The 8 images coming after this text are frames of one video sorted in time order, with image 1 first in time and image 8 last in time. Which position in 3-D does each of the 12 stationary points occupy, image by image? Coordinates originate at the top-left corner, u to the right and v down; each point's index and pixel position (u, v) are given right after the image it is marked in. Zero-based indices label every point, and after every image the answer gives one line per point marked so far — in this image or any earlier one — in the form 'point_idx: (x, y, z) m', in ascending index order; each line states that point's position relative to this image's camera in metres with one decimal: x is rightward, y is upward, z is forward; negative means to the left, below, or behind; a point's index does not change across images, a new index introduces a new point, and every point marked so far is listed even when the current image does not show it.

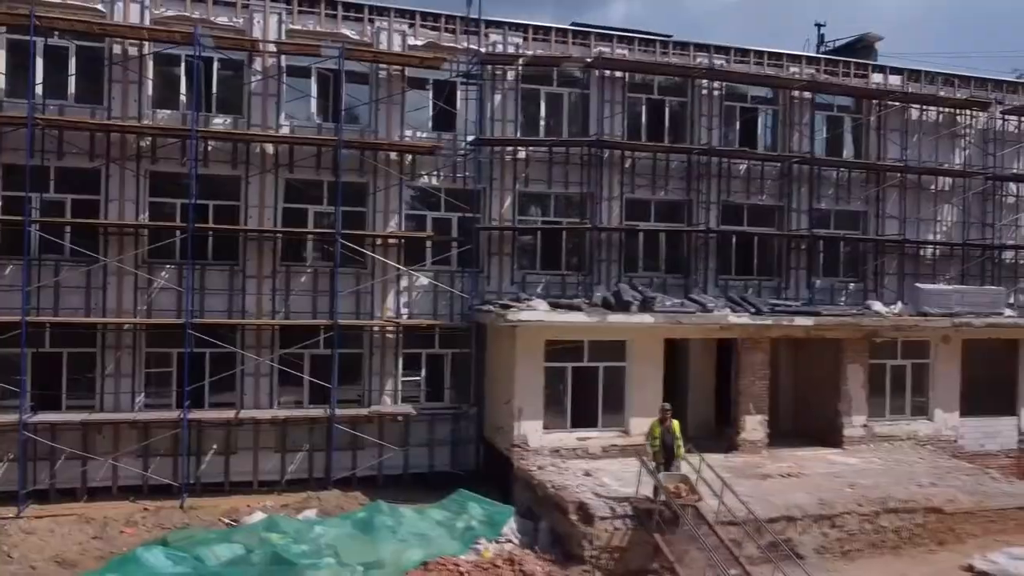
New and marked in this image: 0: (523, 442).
0: (+0.2, -2.8, +14.9) m
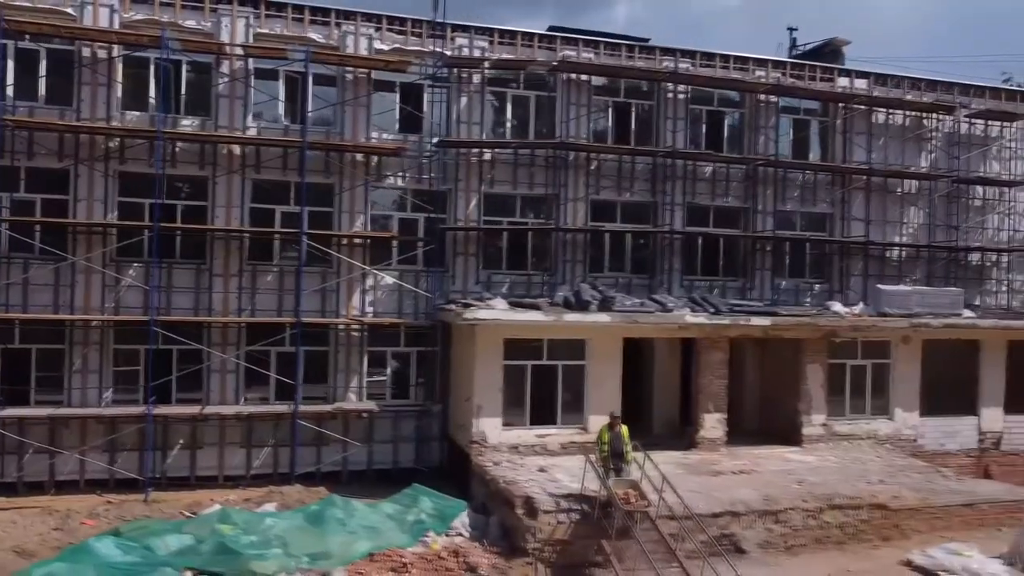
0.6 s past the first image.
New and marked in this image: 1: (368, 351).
0: (-0.6, -2.8, +15.2) m
1: (-2.9, -1.3, +16.8) m
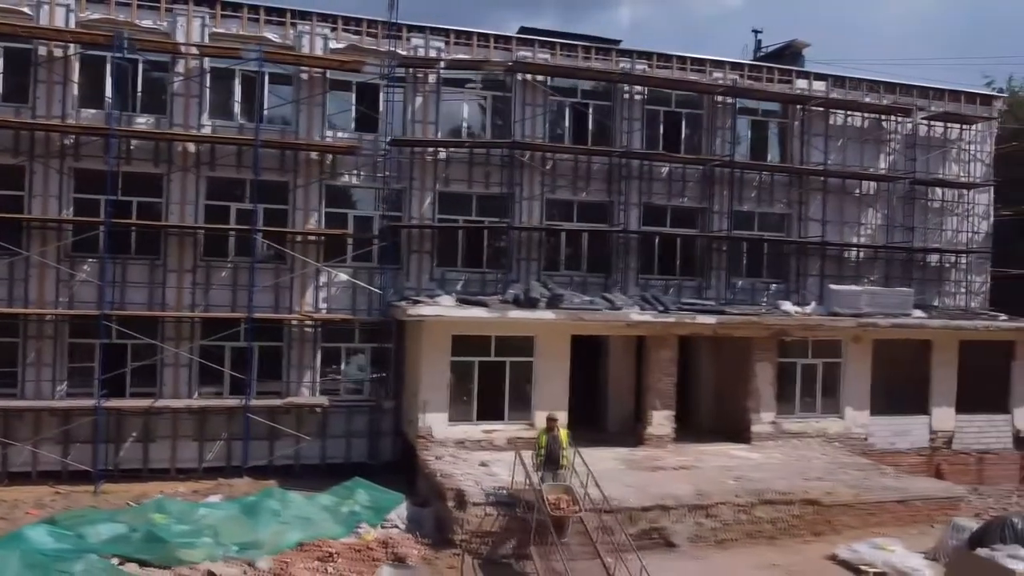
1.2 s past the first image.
0: (-1.6, -2.7, +15.4) m
1: (-3.9, -1.2, +17.1) m
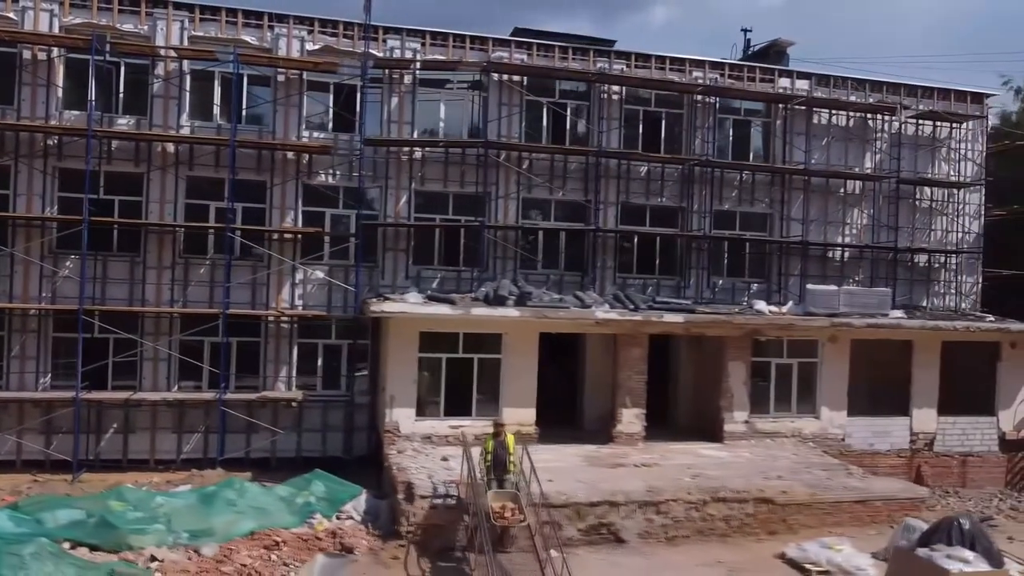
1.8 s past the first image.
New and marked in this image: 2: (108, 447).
0: (-2.3, -2.7, +15.7) m
1: (-4.5, -1.2, +17.4) m
2: (-8.2, -3.2, +16.6) m
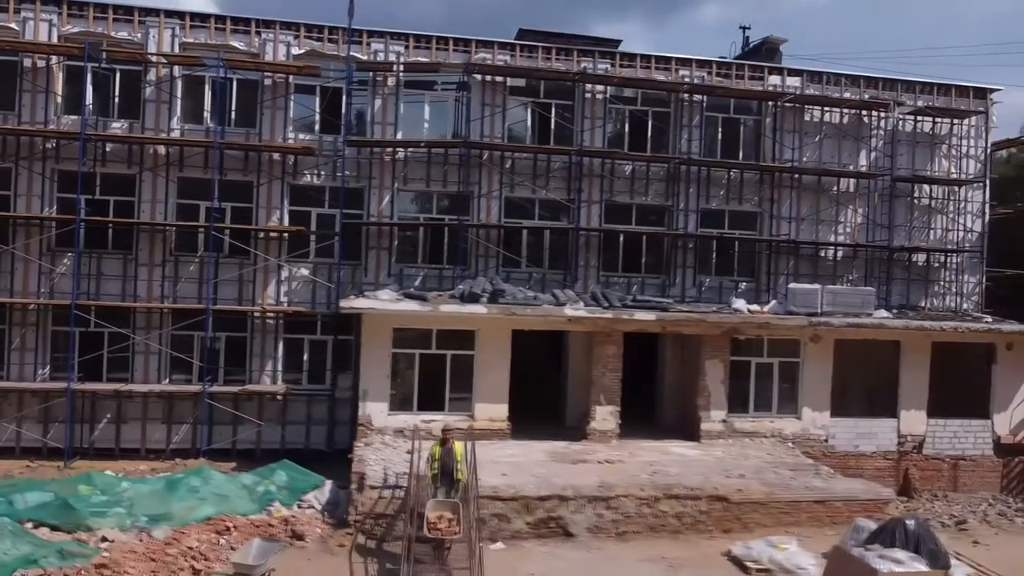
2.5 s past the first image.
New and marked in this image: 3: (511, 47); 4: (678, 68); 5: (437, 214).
0: (-2.9, -2.6, +16.1) m
1: (-5.0, -1.1, +18.0) m
2: (-8.7, -3.1, +17.4) m
3: (0.0, +5.5, +18.8) m
4: (+4.0, +5.3, +19.6) m
5: (-1.7, +1.7, +18.6) m
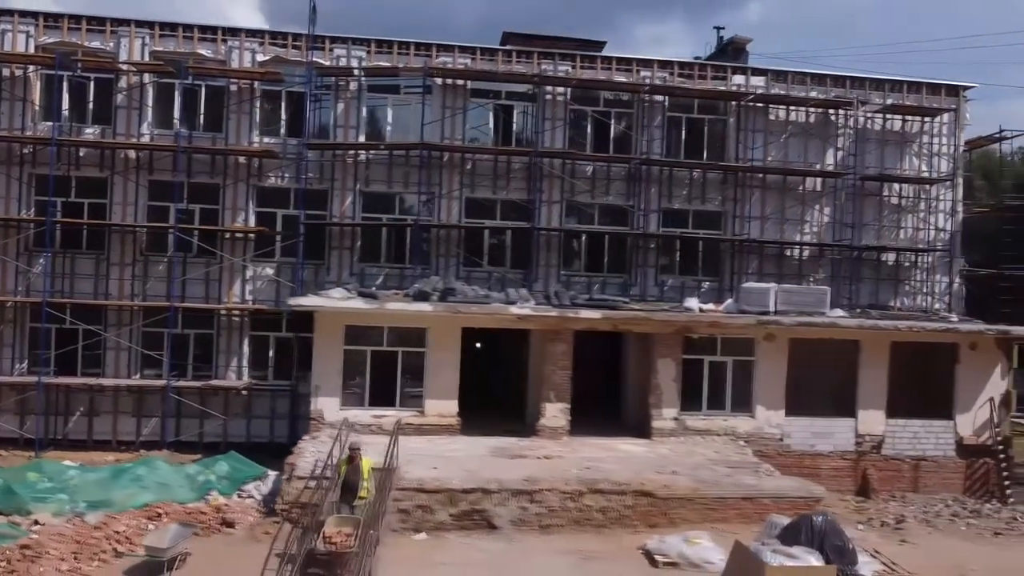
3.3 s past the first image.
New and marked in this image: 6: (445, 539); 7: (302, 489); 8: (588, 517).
0: (-3.9, -2.6, +16.6) m
1: (-6.0, -1.1, +18.6) m
2: (-9.7, -3.1, +18.2) m
3: (-0.9, +5.6, +19.2) m
4: (+3.1, +5.3, +19.8) m
5: (-2.6, +1.7, +19.0) m
6: (-1.1, -4.0, +13.0) m
7: (-3.3, -3.2, +13.1) m
8: (+1.3, -3.8, +13.6) m
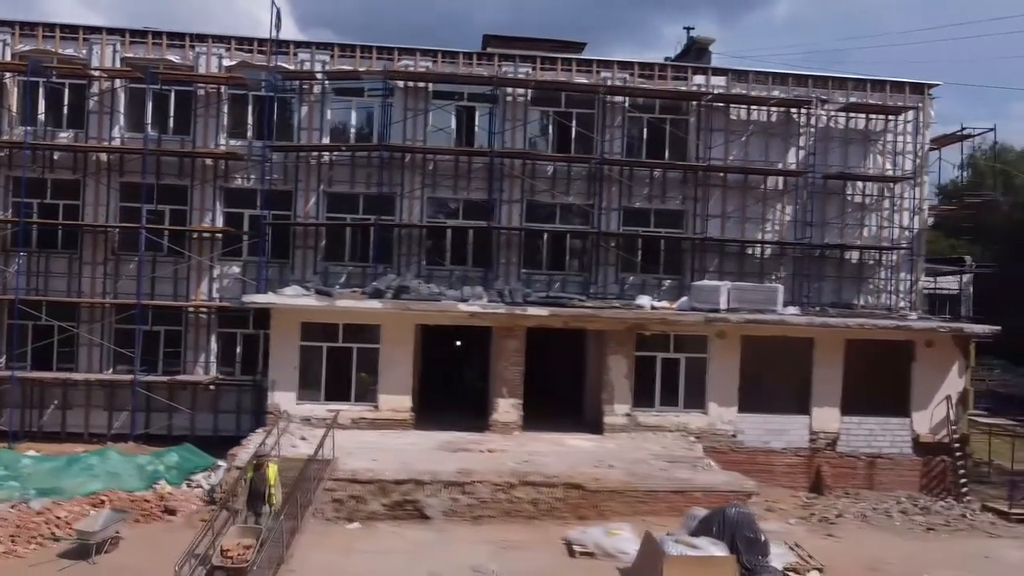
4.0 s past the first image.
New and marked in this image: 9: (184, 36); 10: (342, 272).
0: (-4.9, -2.5, +17.2) m
1: (-6.9, -1.0, +19.2) m
2: (-10.7, -3.0, +18.9) m
3: (-1.9, +5.6, +19.6) m
4: (+2.1, +5.3, +20.1) m
5: (-3.6, +1.7, +19.5) m
6: (-2.2, -3.9, +13.4) m
7: (-4.5, -3.1, +13.6) m
8: (+0.1, -3.8, +14.0) m
9: (-7.6, +5.9, +19.2) m
10: (-4.0, +0.4, +19.4) m
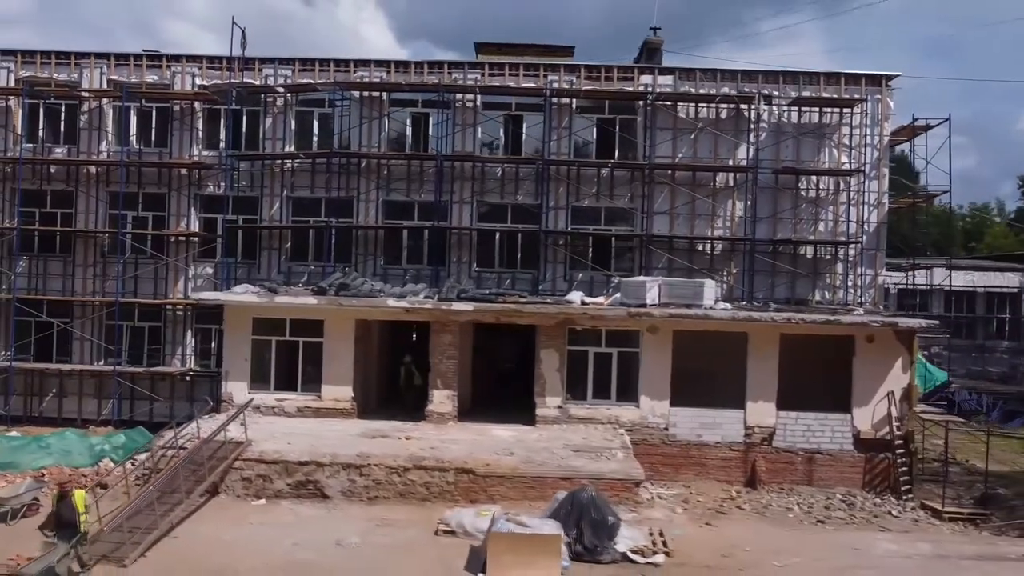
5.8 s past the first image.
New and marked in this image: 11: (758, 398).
0: (-6.4, -2.5, +18.6) m
1: (-8.2, -1.0, +20.9) m
2: (-11.9, -3.0, +21.1) m
3: (-3.1, +5.7, +20.8) m
4: (+0.9, +5.4, +20.7) m
5: (-4.8, +1.8, +20.8) m
6: (-4.2, -3.8, +14.5) m
7: (-6.4, -3.1, +15.0) m
8: (-1.8, -3.7, +14.8) m
9: (-8.9, +5.9, +21.0) m
10: (-5.3, +0.4, +20.8) m
11: (+5.5, -2.5, +18.3) m
